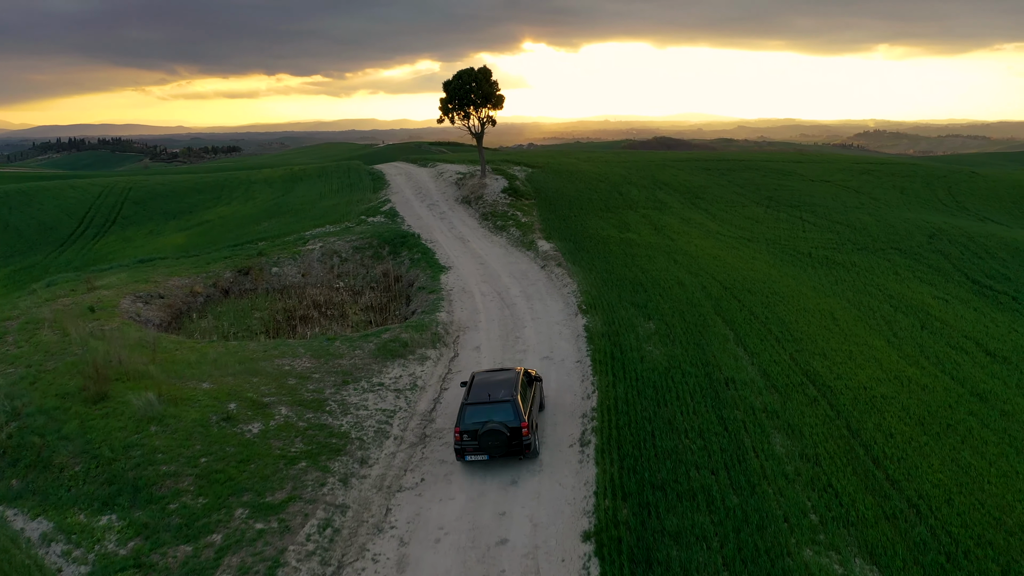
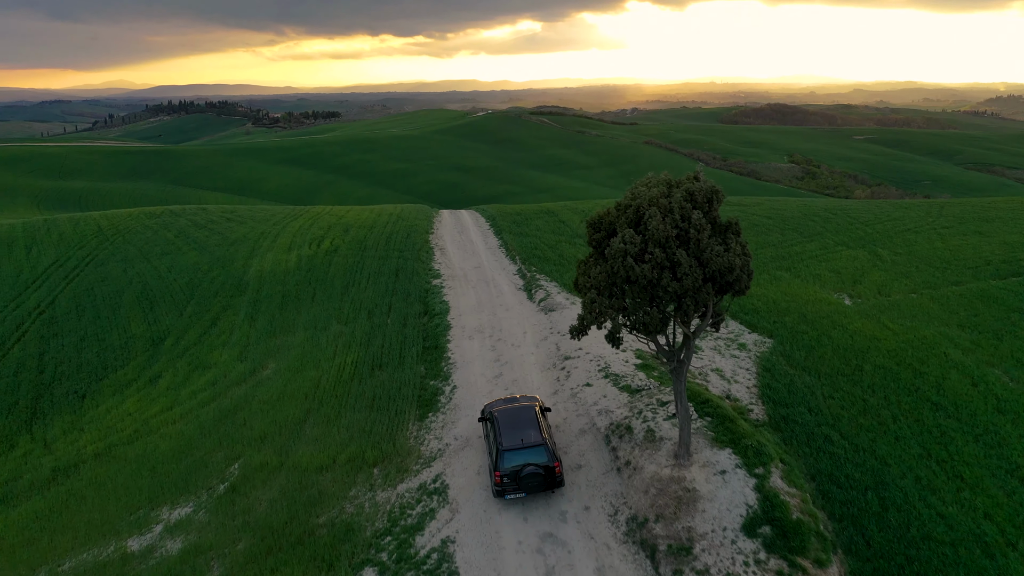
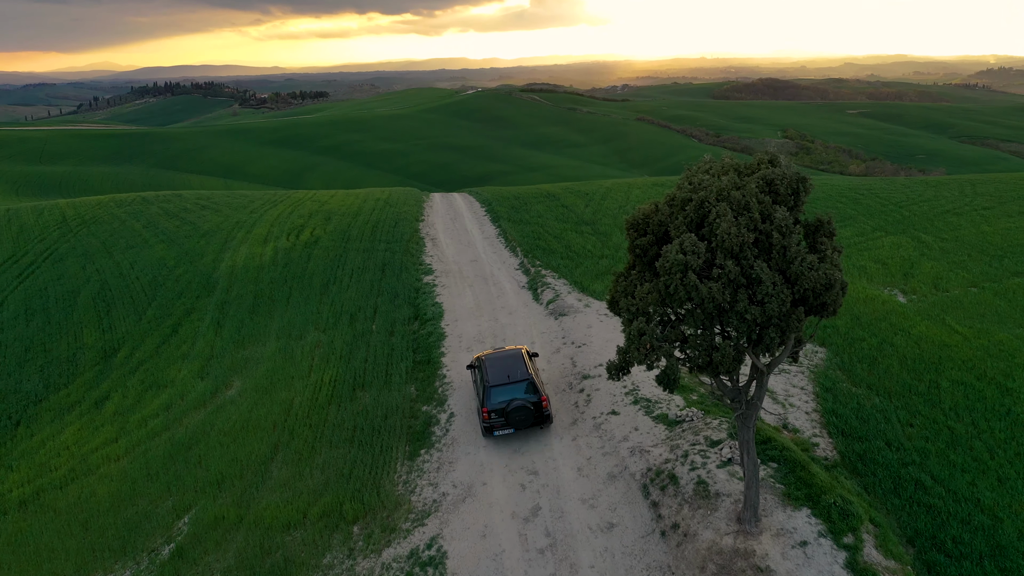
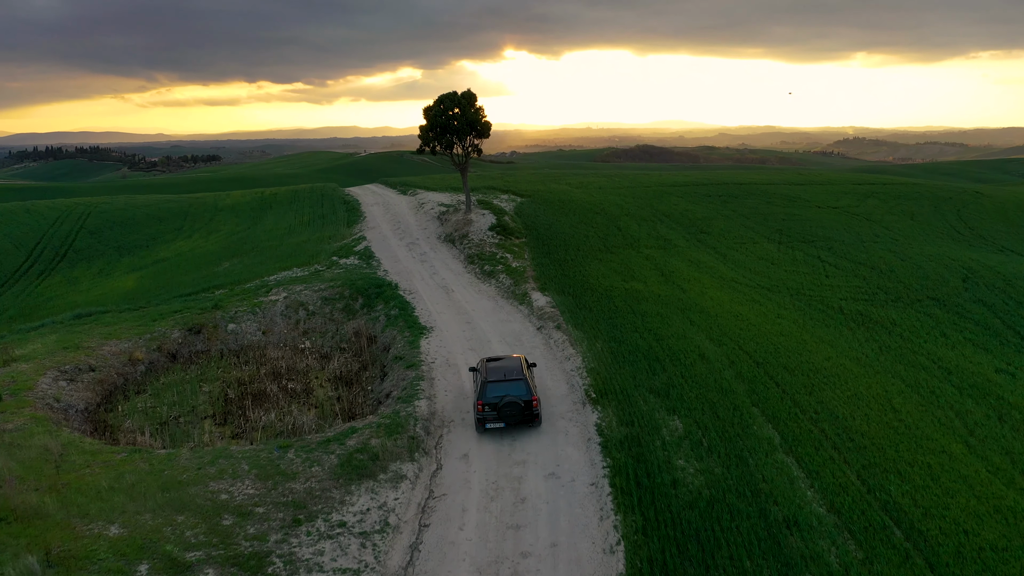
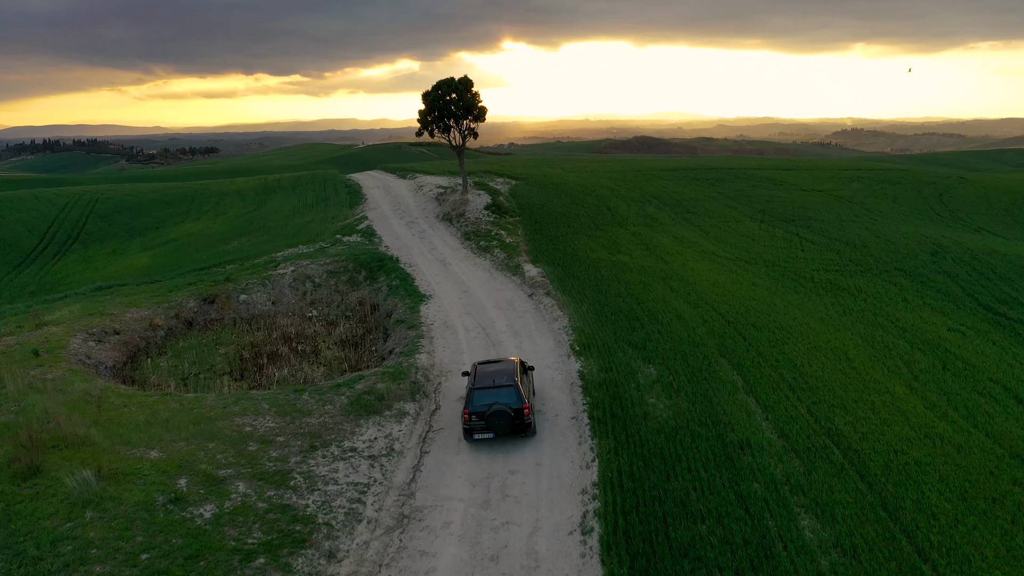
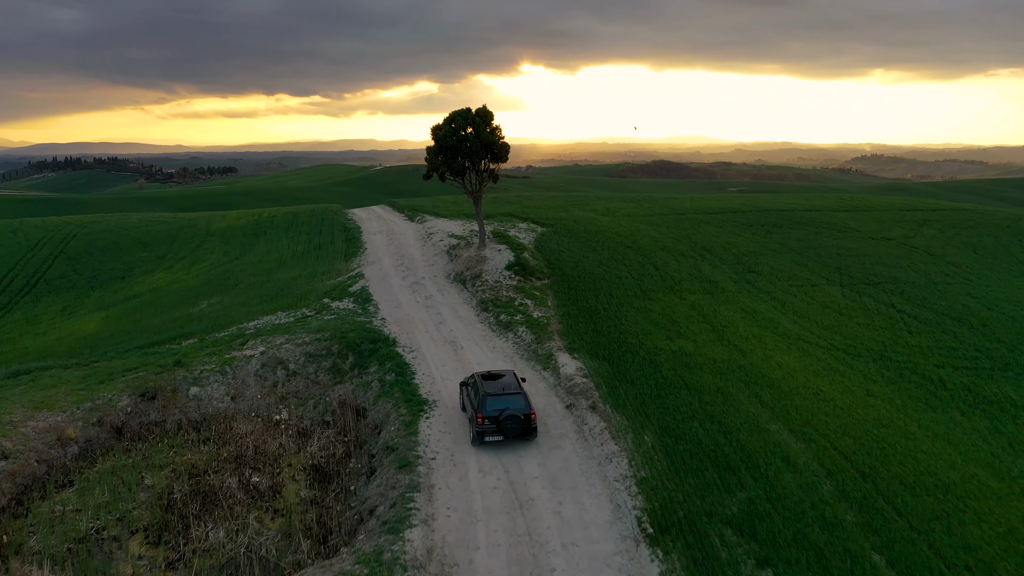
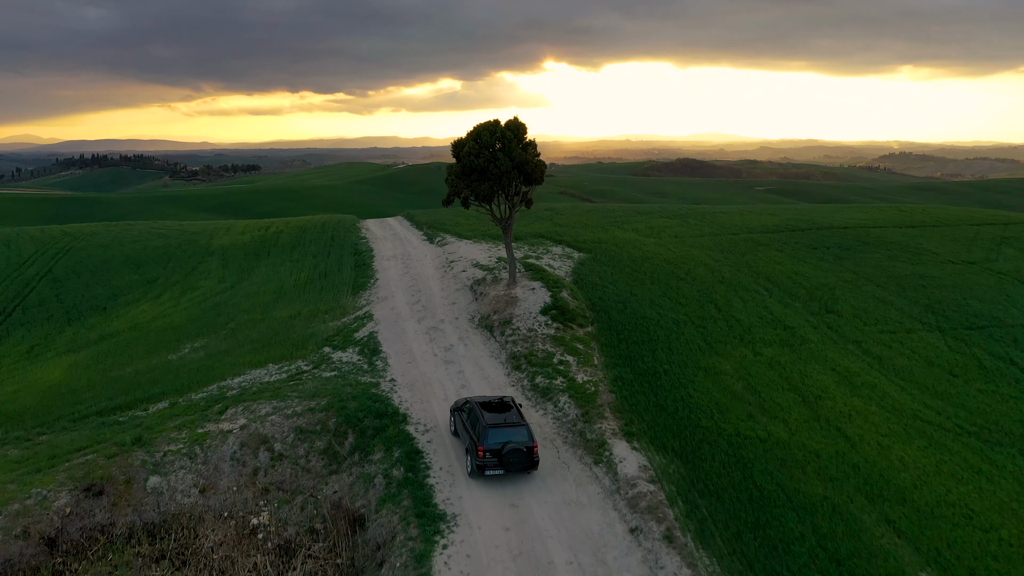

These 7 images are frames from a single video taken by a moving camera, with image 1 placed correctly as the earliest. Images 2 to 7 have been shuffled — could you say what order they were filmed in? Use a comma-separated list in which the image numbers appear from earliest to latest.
5, 4, 6, 7, 2, 3
